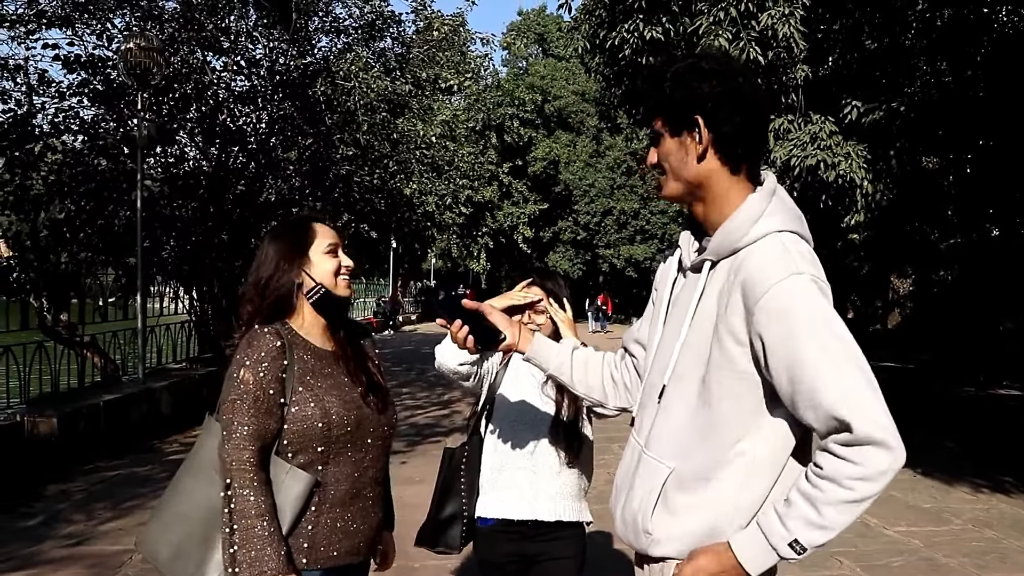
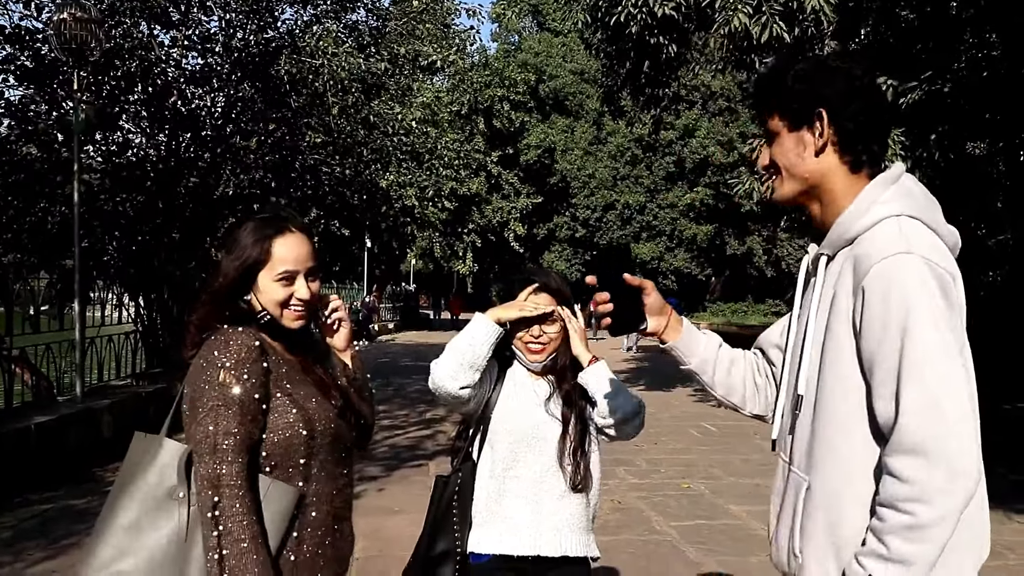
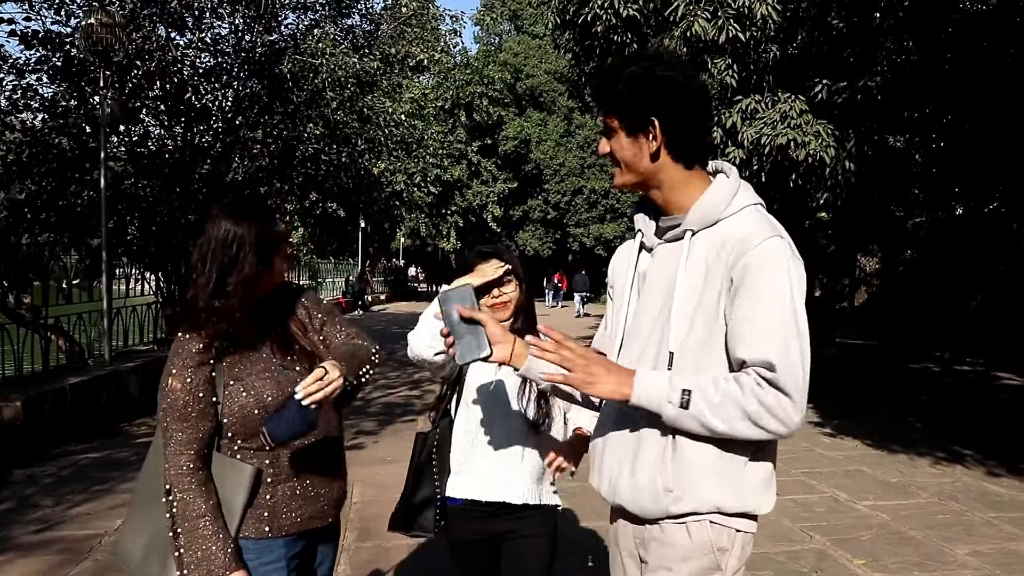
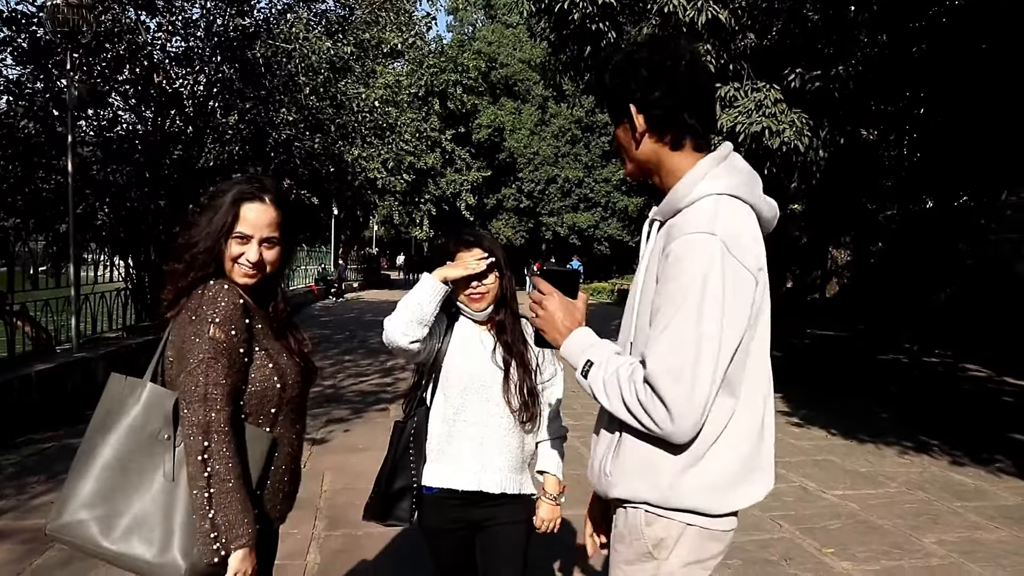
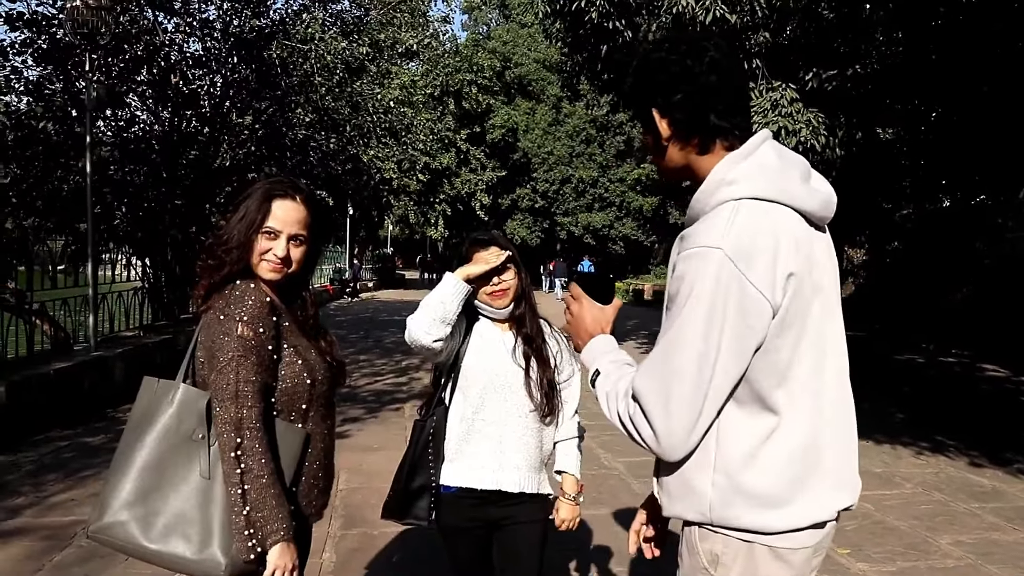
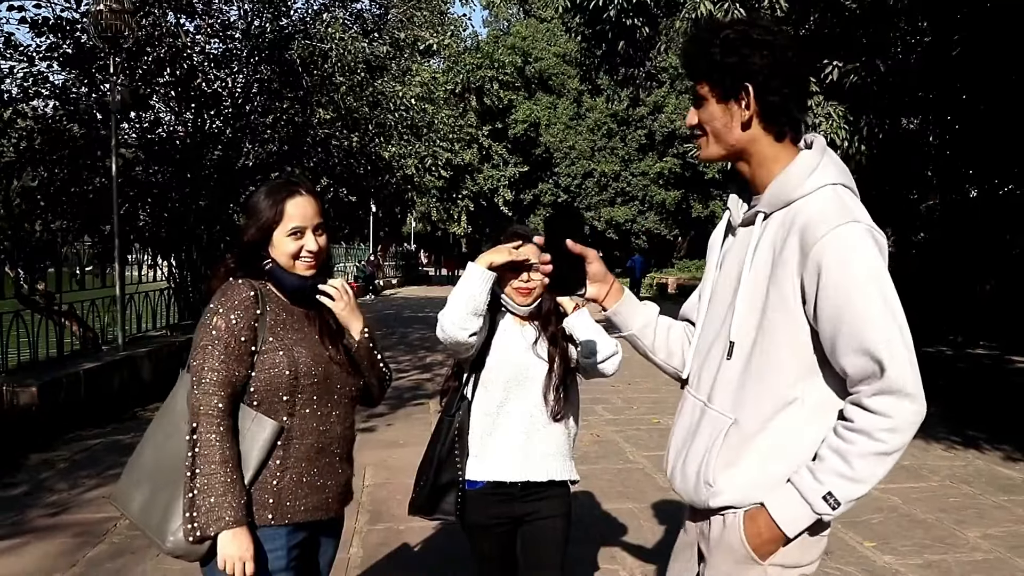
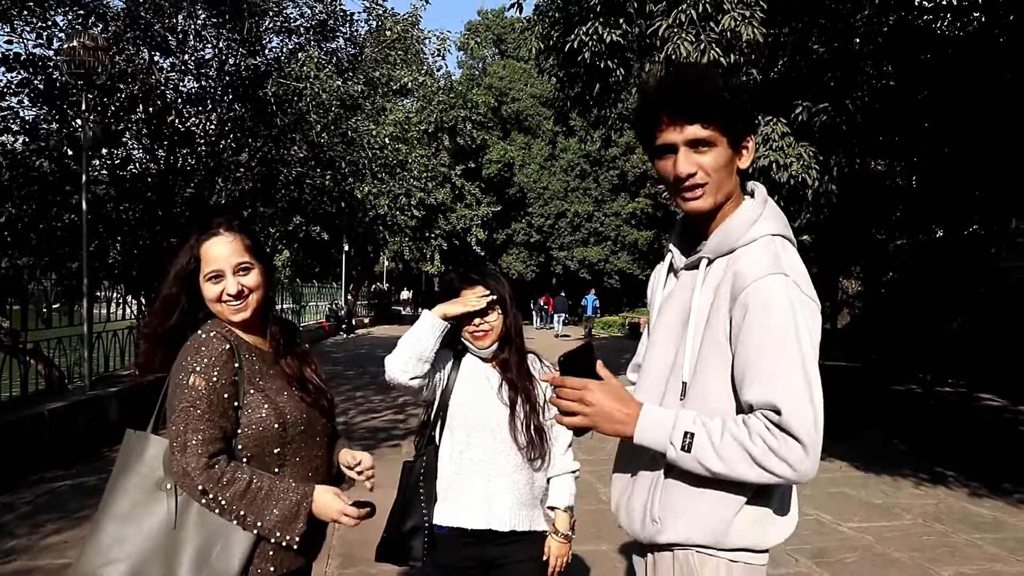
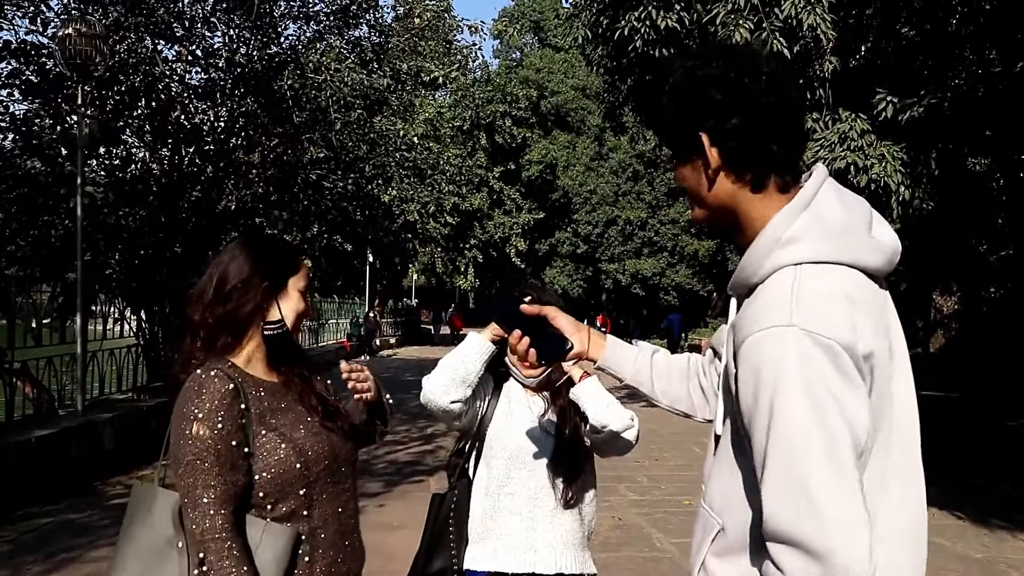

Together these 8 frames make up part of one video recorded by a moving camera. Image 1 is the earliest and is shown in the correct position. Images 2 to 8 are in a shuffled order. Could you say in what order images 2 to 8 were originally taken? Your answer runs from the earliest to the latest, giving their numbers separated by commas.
8, 2, 6, 3, 7, 4, 5
